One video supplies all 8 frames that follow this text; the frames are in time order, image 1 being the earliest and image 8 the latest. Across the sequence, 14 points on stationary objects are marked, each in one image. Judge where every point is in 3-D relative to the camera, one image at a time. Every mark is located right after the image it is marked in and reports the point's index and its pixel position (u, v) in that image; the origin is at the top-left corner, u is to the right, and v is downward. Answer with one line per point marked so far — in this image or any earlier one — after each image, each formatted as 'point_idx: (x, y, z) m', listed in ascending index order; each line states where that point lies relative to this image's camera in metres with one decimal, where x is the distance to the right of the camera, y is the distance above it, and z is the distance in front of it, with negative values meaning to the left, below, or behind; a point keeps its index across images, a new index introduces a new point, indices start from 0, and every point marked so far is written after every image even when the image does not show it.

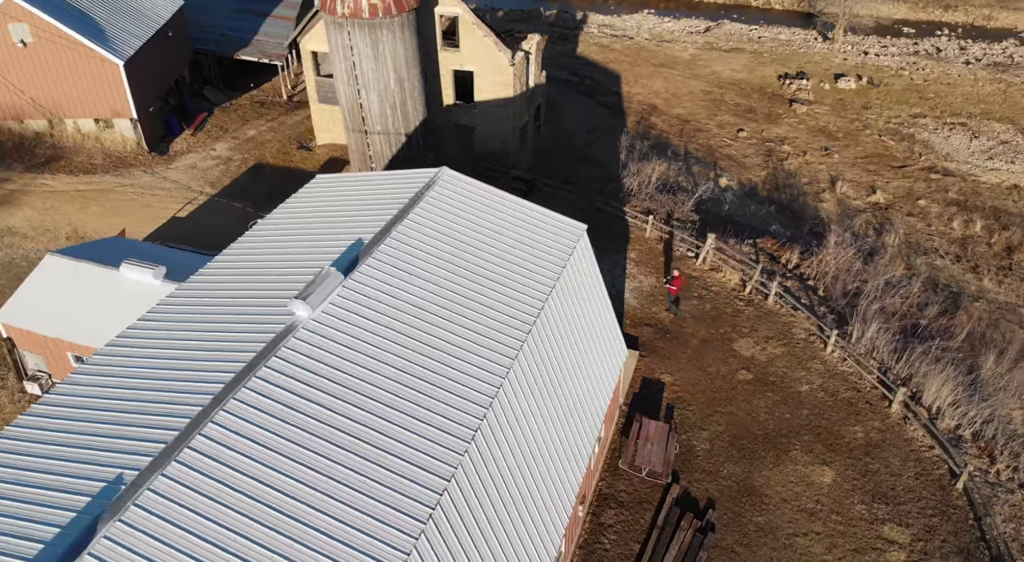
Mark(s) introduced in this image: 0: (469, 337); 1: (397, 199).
0: (-0.6, -0.9, +12.7) m
1: (-2.2, +1.5, +15.2) m
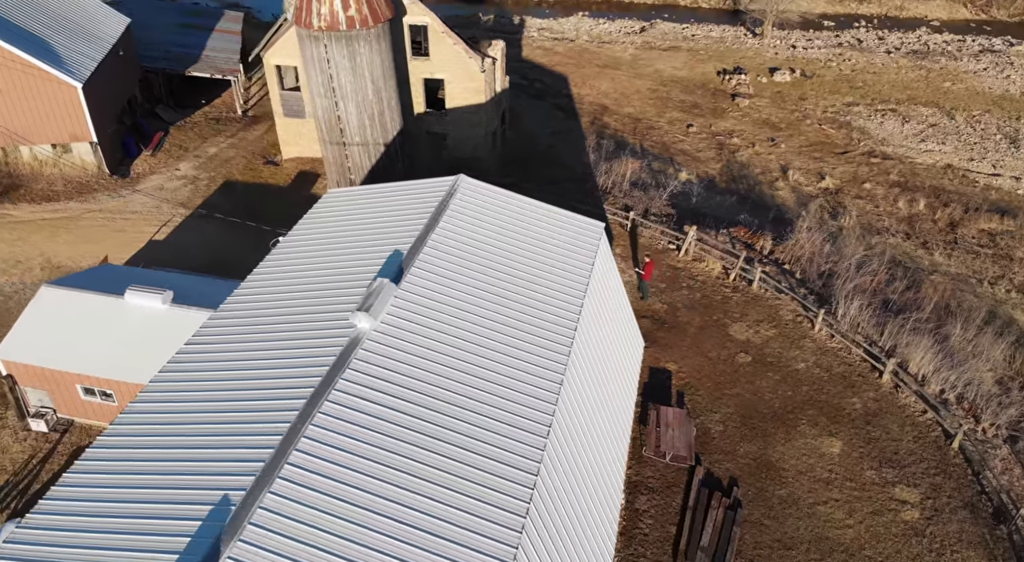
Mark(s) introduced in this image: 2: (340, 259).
0: (+0.2, -0.9, +13.1) m
1: (-1.7, +1.4, +15.4) m
2: (-3.0, +0.4, +14.4) m
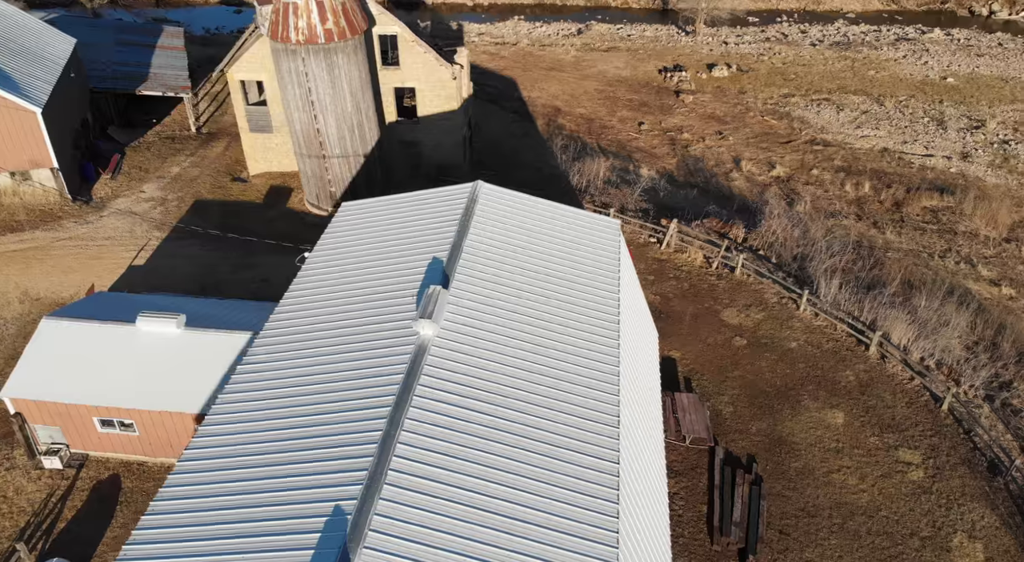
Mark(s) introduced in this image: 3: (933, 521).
0: (+1.0, -0.9, +13.5) m
1: (-1.3, +1.3, +15.7) m
2: (-2.4, +0.2, +14.6) m
3: (+8.7, -4.9, +16.5) m
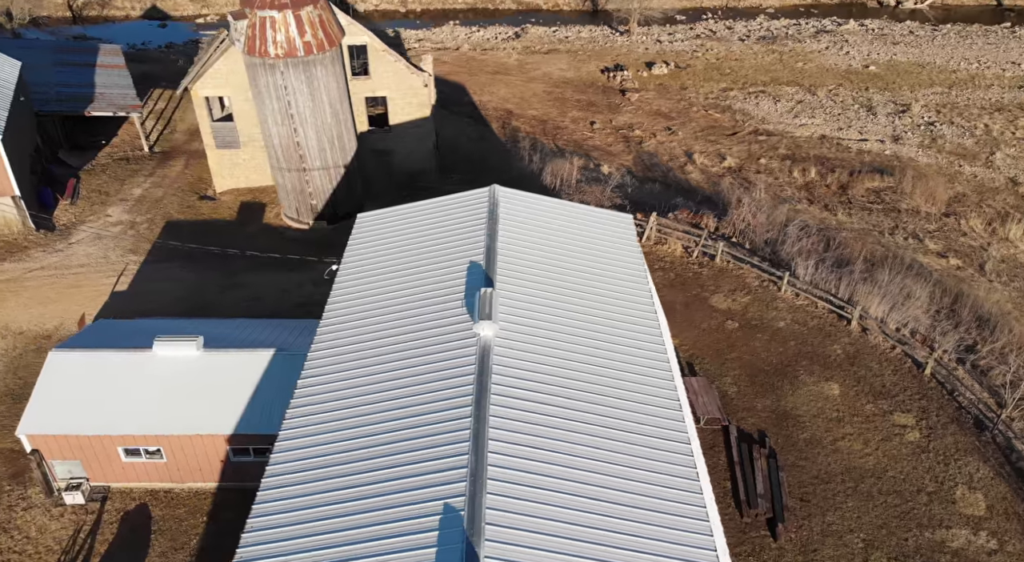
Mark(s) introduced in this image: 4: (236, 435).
0: (+1.8, -0.8, +14.1) m
1: (-0.8, +1.2, +16.0) m
2: (-1.7, +0.1, +14.8) m
3: (+9.4, -4.3, +17.8) m
4: (-5.5, -3.1, +16.2) m
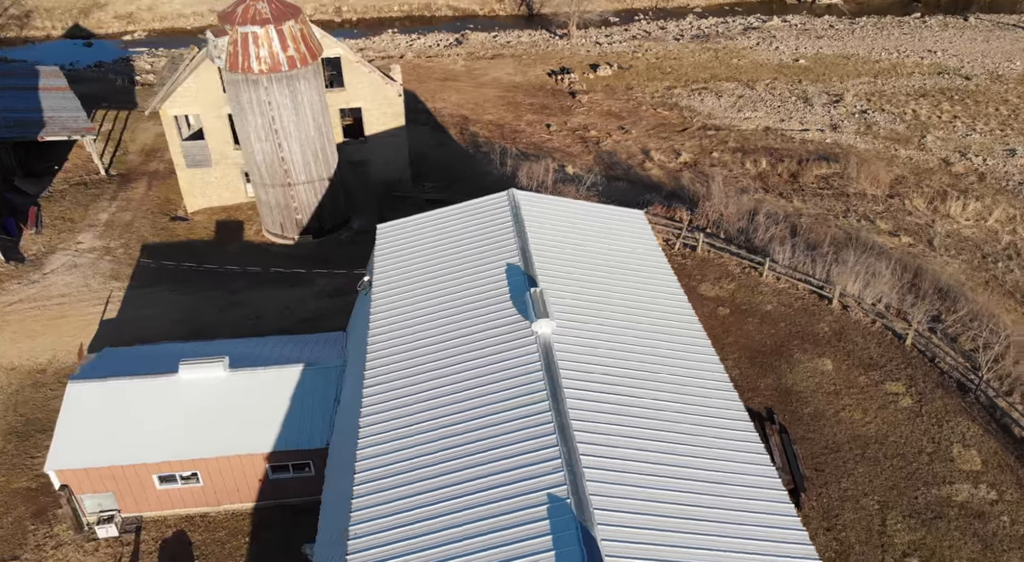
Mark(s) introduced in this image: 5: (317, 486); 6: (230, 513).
0: (+2.6, -0.6, +14.8) m
1: (-0.3, +1.2, +16.4) m
2: (-1.0, 0.0, +15.1) m
3: (+10.0, -3.7, +19.1) m
4: (-4.7, -3.4, +16.1) m
5: (-4.0, -4.2, +16.8) m
6: (-5.8, -4.8, +16.7) m
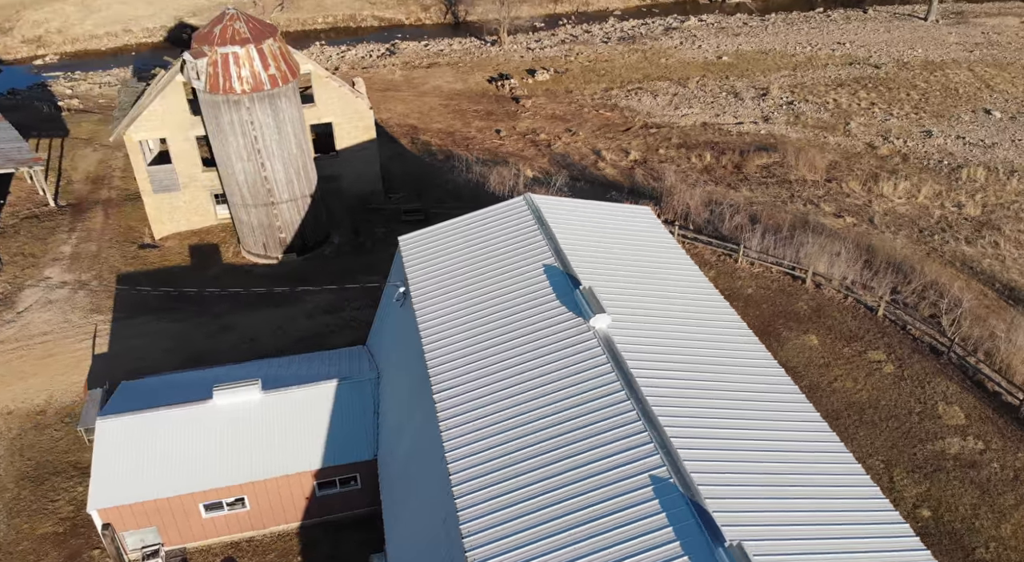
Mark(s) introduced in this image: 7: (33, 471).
0: (+3.5, -0.4, +15.6) m
1: (+0.3, +1.1, +16.9) m
2: (-0.2, -0.1, +15.6) m
3: (+10.5, -3.0, +20.8) m
4: (-3.8, -3.7, +16.1) m
5: (-3.1, -4.5, +16.9) m
6: (-4.9, -5.2, +16.6) m
7: (-10.8, -4.3, +18.1) m
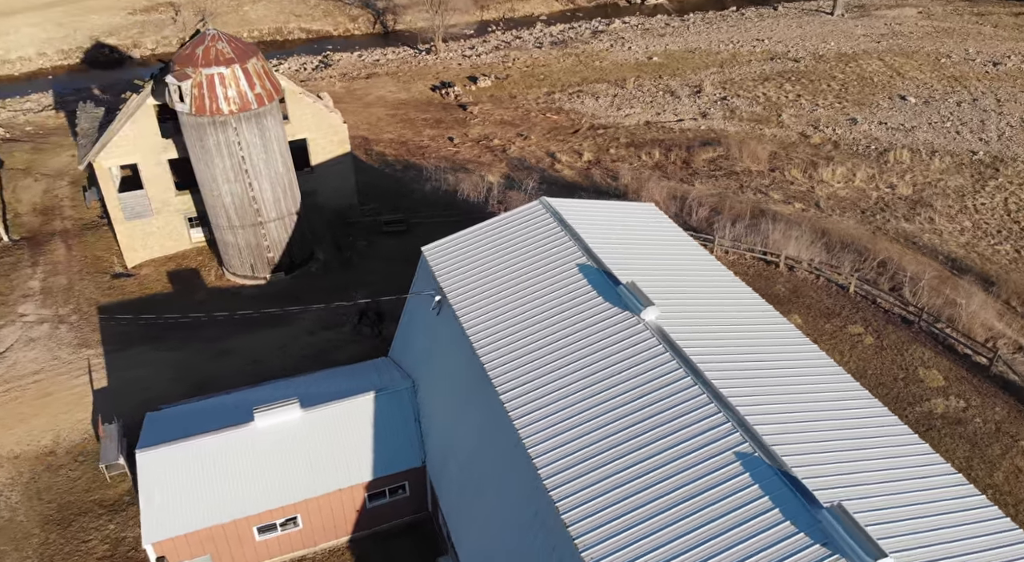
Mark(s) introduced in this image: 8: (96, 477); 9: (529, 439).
0: (+4.2, -0.2, +16.6) m
1: (+0.8, +1.1, +17.5) m
2: (+0.5, -0.1, +16.1) m
3: (+10.8, -2.3, +22.5) m
4: (-2.8, -4.0, +16.3) m
5: (-2.2, -4.8, +17.1) m
6: (-3.8, -5.6, +16.6) m
7: (-9.9, -5.0, +17.5) m
8: (-9.4, -4.4, +18.3) m
9: (+0.2, -2.6, +13.2) m
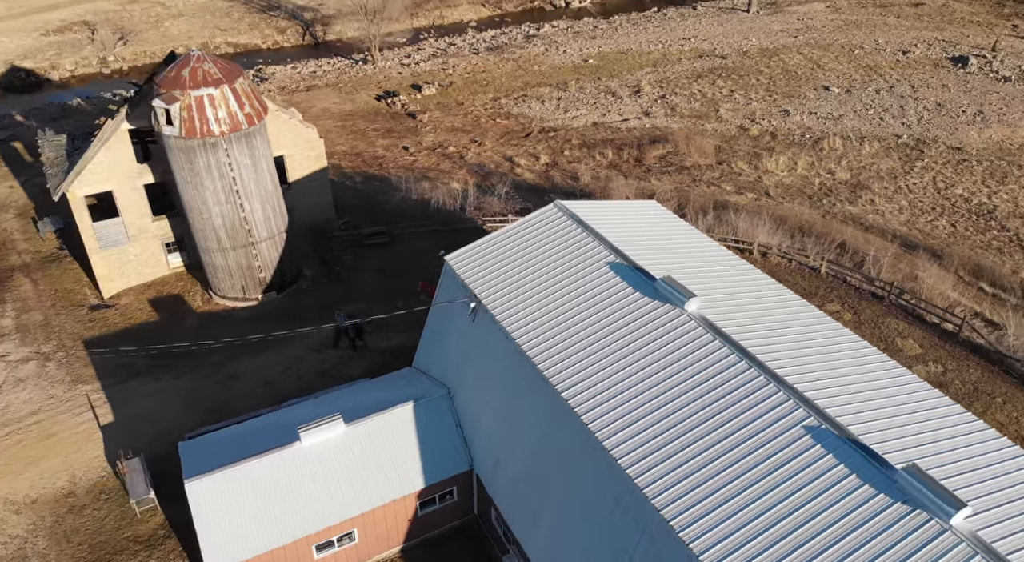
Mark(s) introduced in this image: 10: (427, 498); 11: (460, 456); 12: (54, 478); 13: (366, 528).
0: (+4.9, +0.1, +17.5) m
1: (+1.3, +1.1, +18.1) m
2: (+1.3, -0.1, +16.7) m
3: (+11.0, -1.7, +24.1) m
4: (-1.8, -4.2, +16.5) m
5: (-1.2, -5.0, +17.4) m
6: (-2.7, -5.9, +16.7) m
7: (-8.9, -5.8, +16.9) m
8: (-8.5, -5.1, +17.8) m
9: (+1.4, -2.6, +13.8) m
10: (-1.8, -4.5, +16.7) m
11: (-1.1, -3.7, +16.9) m
12: (-10.6, -4.5, +18.6) m
13: (-3.0, -5.0, +16.2) m
